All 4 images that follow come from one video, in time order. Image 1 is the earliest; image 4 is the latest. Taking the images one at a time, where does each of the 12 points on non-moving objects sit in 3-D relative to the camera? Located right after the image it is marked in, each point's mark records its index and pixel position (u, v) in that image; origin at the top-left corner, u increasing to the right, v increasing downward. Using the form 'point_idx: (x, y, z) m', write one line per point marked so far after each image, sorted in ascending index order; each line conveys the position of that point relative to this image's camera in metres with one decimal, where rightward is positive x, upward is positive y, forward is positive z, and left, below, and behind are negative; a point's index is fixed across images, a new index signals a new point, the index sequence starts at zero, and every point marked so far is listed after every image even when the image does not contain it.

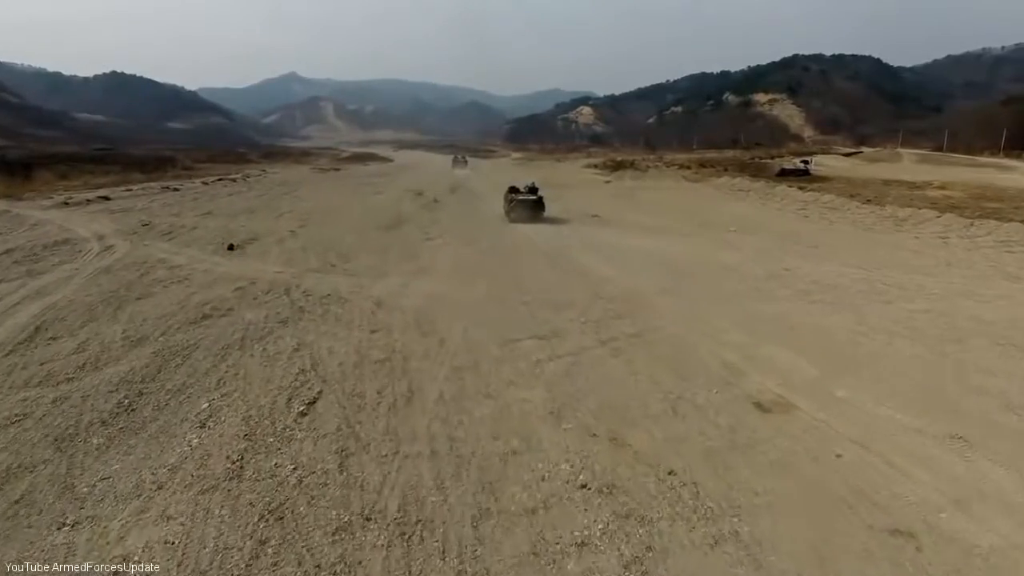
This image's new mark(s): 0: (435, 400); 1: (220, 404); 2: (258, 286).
0: (-1.1, -1.6, +9.6) m
1: (-4.2, -1.7, +9.5) m
2: (-6.5, 0.0, +17.0) m
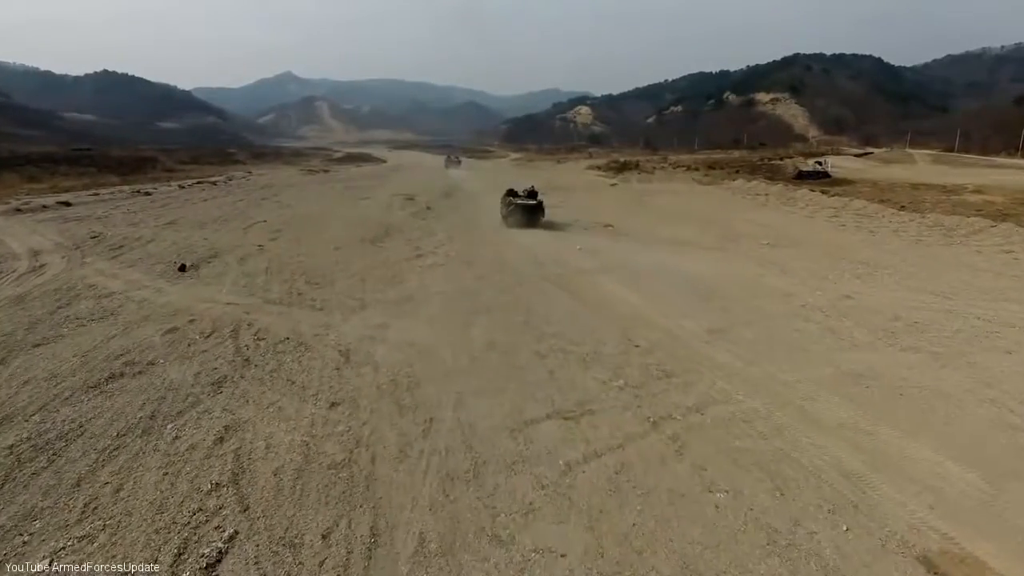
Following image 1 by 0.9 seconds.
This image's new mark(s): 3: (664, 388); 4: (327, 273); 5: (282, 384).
0: (-0.9, -2.4, +6.1) m
1: (-4.0, -2.5, +6.0) m
2: (-6.4, -0.8, +13.4) m
3: (+2.3, -1.5, +10.2) m
4: (-5.2, +0.4, +18.6) m
5: (-3.6, -1.5, +10.5) m
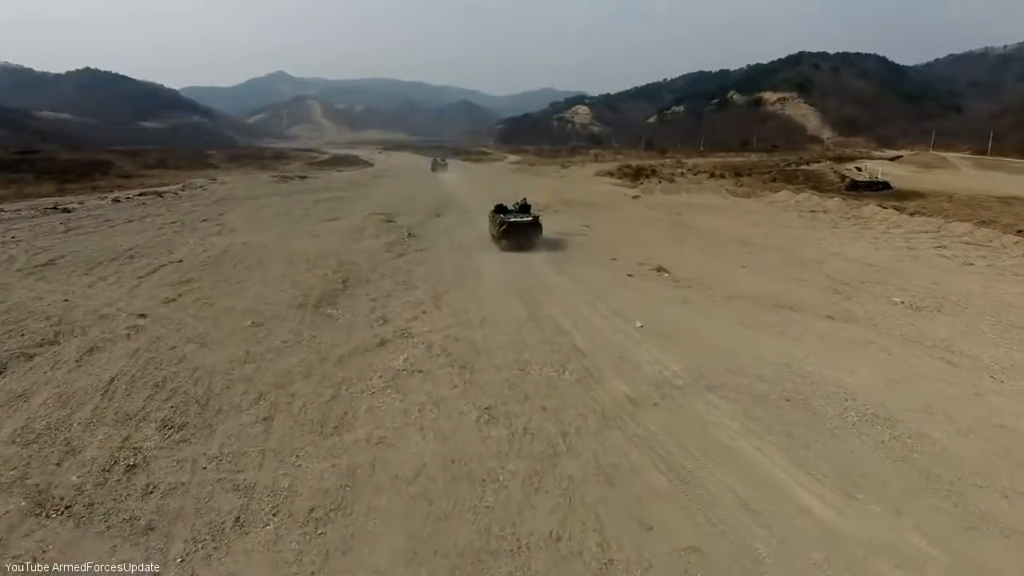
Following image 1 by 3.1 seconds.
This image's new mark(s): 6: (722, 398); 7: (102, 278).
0: (-0.3, -4.5, -2.1) m
1: (-3.4, -4.5, -2.2) m
2: (-5.8, -2.8, +5.2) m
3: (+2.9, -3.6, +2.0) m
4: (-4.7, -1.7, +10.4) m
5: (-3.1, -3.6, +2.3) m
6: (+3.3, -1.7, +10.5) m
7: (-11.5, +0.3, +18.7) m
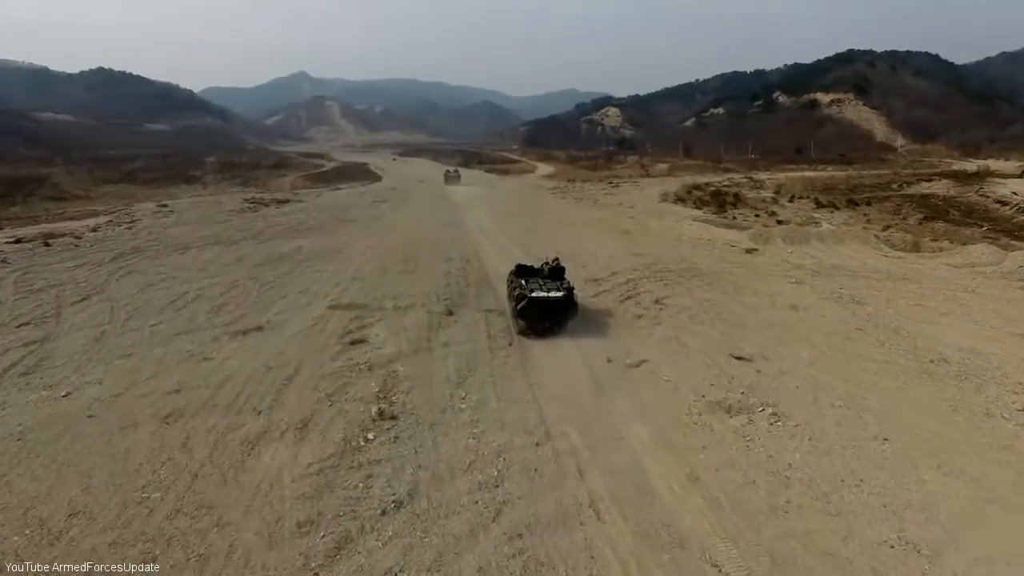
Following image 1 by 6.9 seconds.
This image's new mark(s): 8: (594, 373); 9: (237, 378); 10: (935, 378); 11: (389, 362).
0: (+0.6, -8.9, -17.0) m
1: (-2.5, -8.9, -17.0) m
2: (-4.7, -7.1, -9.5) m
3: (+3.9, -8.0, -12.9) m
4: (-3.4, -6.0, -4.3) m
5: (-2.0, -7.9, -12.5) m
6: (+4.6, -6.1, -4.5) m
7: (-9.9, -4.0, +4.1) m
8: (+1.8, -1.9, +14.3) m
9: (-5.5, -1.8, +13.3) m
10: (+9.3, -2.0, +14.0) m
11: (-2.5, -1.6, +14.2) m
